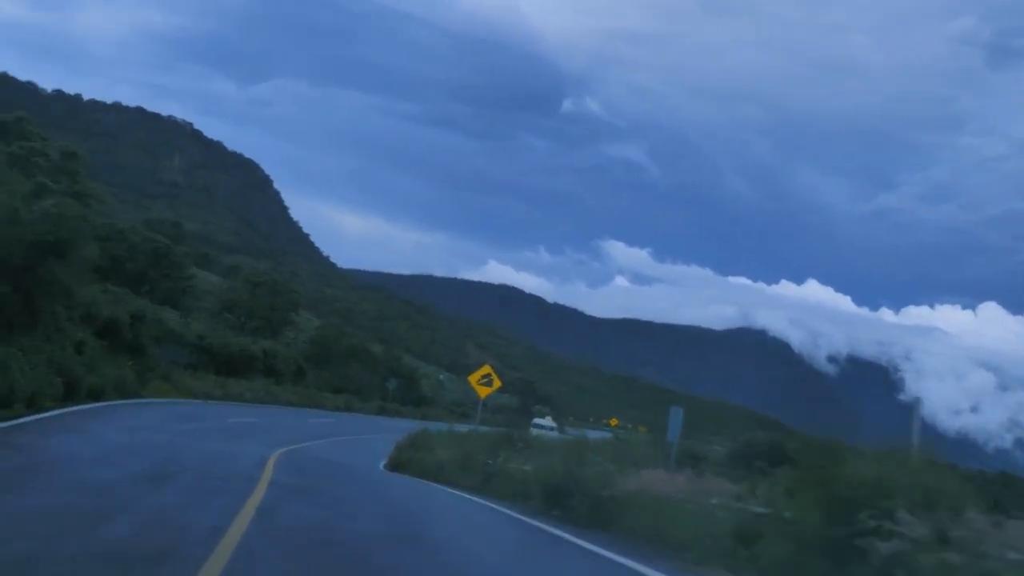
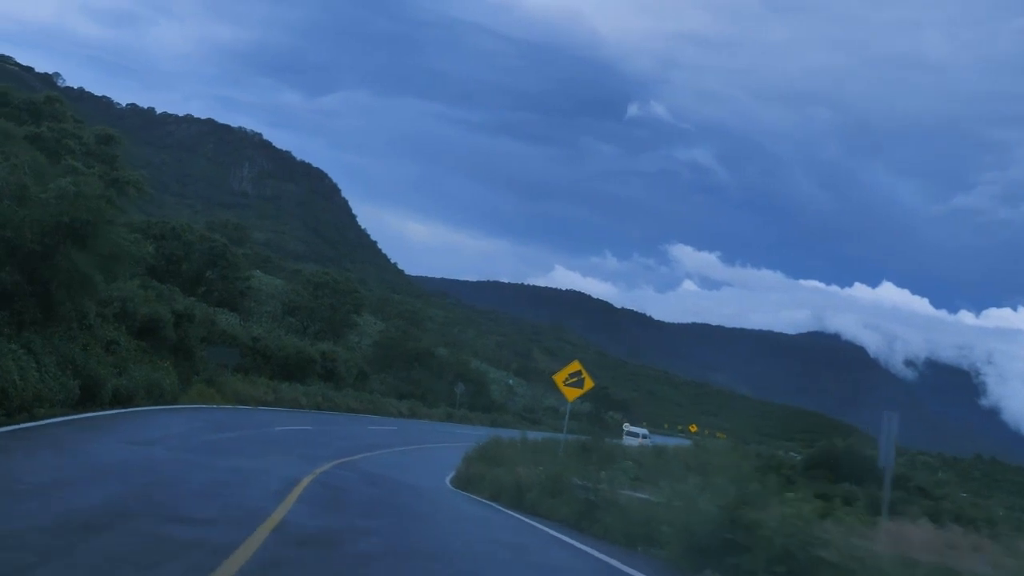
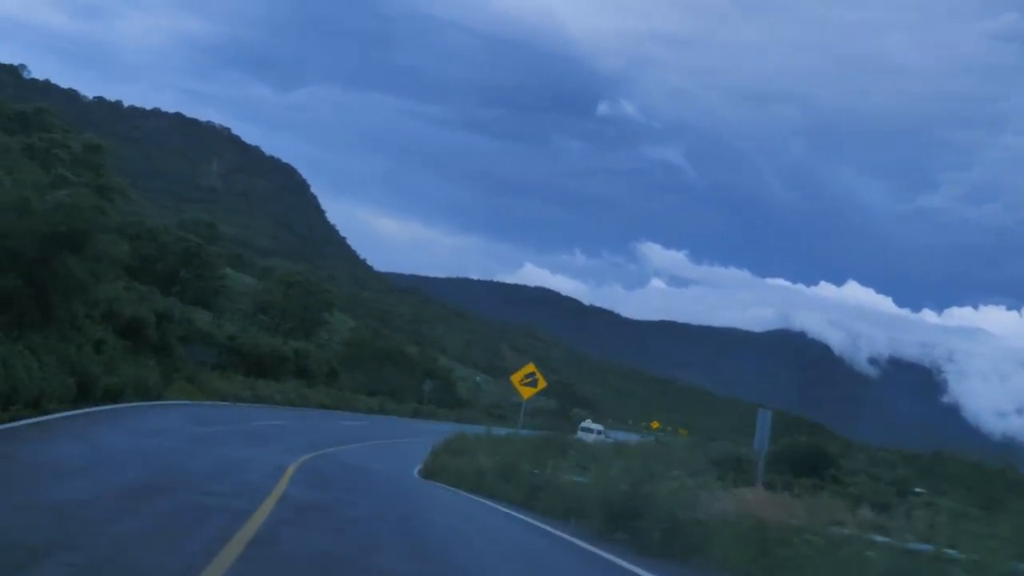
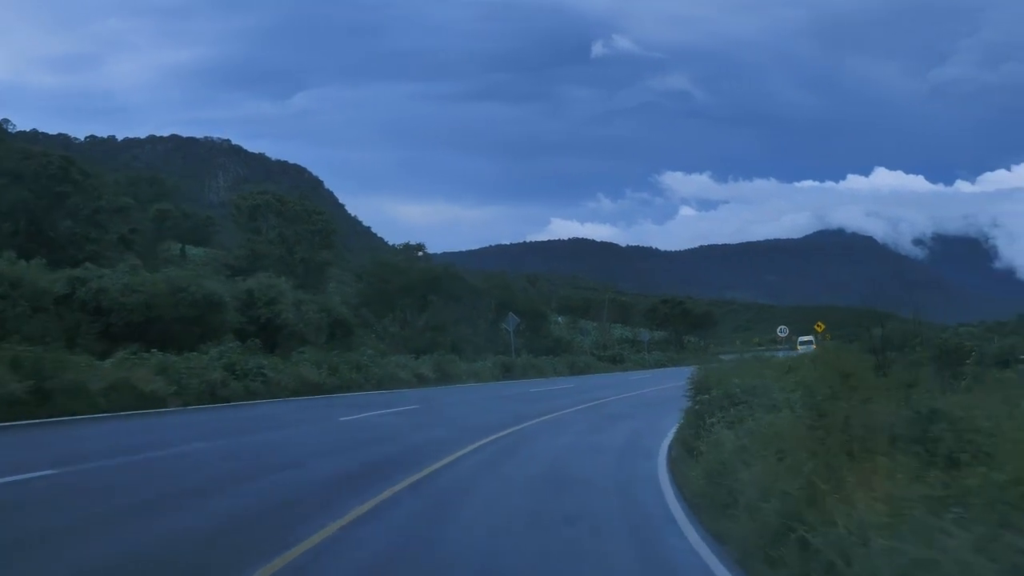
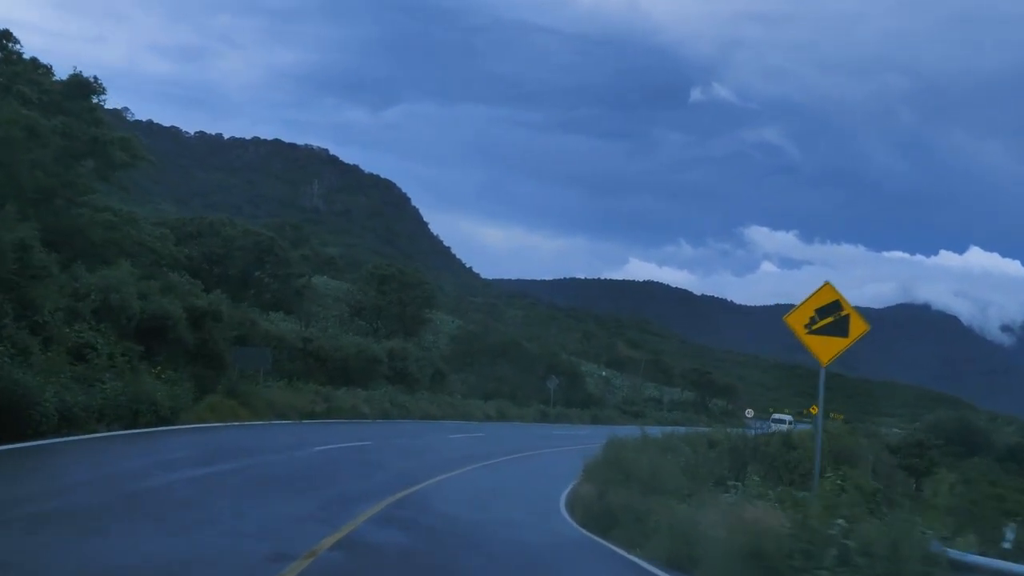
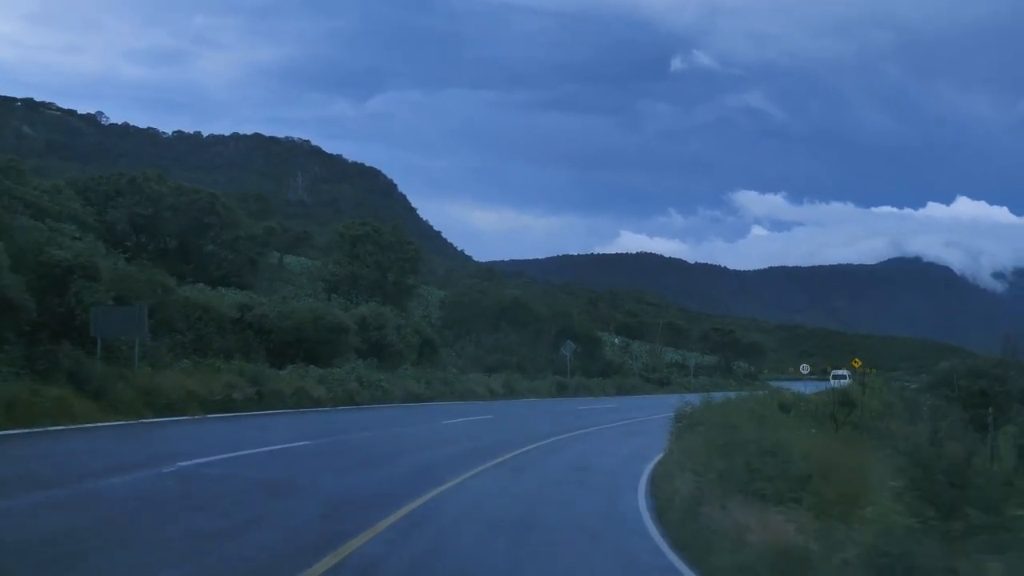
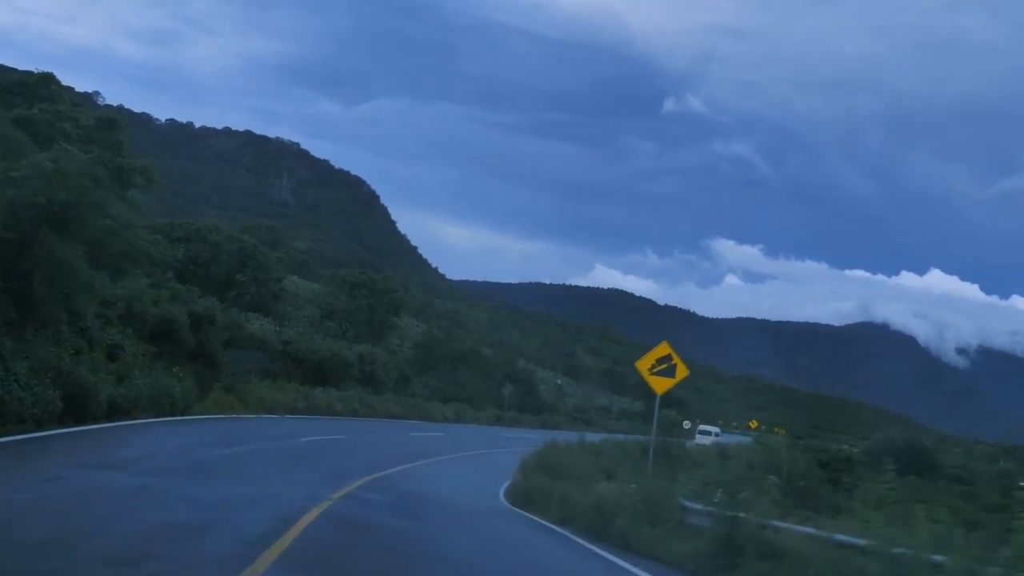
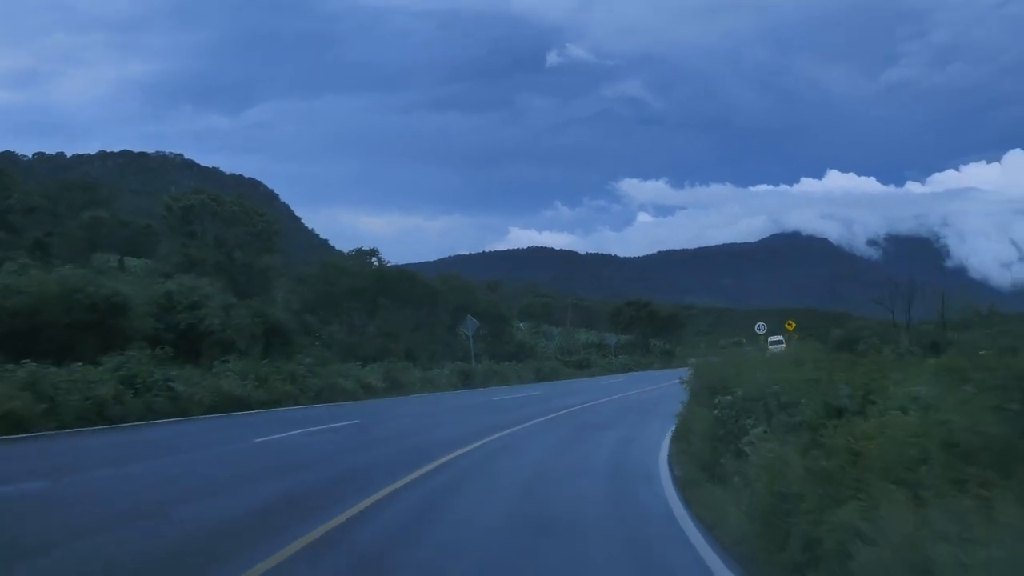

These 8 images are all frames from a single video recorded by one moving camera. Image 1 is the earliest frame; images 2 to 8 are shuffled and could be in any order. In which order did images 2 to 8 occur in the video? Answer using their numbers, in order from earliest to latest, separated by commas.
3, 2, 7, 5, 6, 4, 8
